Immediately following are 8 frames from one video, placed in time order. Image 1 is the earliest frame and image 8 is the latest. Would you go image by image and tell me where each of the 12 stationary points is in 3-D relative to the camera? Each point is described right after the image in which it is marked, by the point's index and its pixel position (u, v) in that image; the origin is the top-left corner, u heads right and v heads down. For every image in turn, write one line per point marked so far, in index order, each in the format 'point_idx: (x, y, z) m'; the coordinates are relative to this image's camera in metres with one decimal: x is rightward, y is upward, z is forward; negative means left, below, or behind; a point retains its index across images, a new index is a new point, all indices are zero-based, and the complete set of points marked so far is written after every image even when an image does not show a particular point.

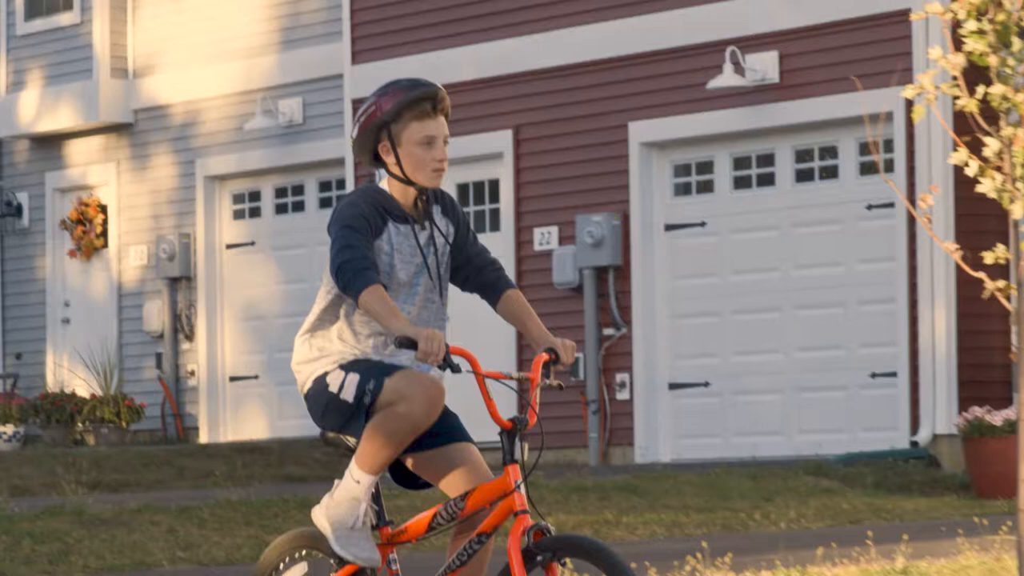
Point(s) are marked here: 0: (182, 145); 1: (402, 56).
0: (-2.3, +1.0, +18.5) m
1: (-0.7, +1.5, +16.5) m
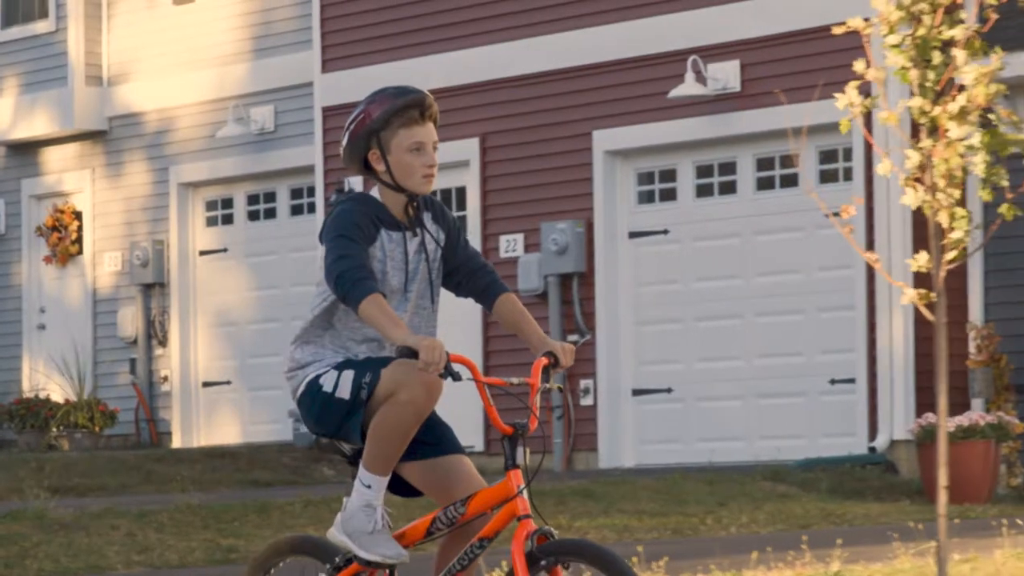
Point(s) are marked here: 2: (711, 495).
0: (-2.5, +1.0, +19.3) m
1: (-0.9, +1.4, +17.4) m
2: (+1.0, -1.0, +13.2) m
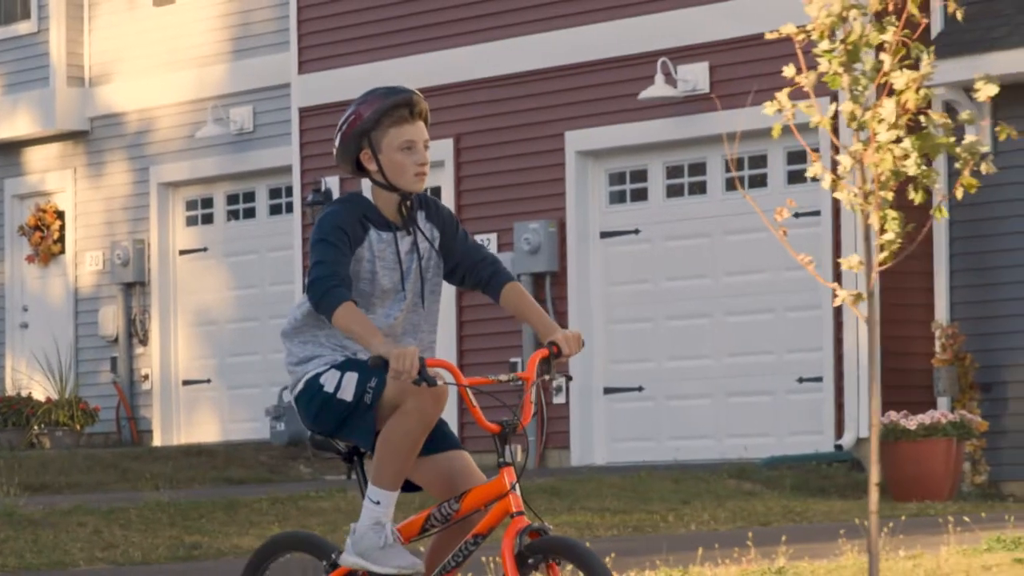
0: (-2.7, +1.0, +19.4) m
1: (-1.1, +1.4, +17.5) m
2: (+0.8, -1.0, +13.4) m
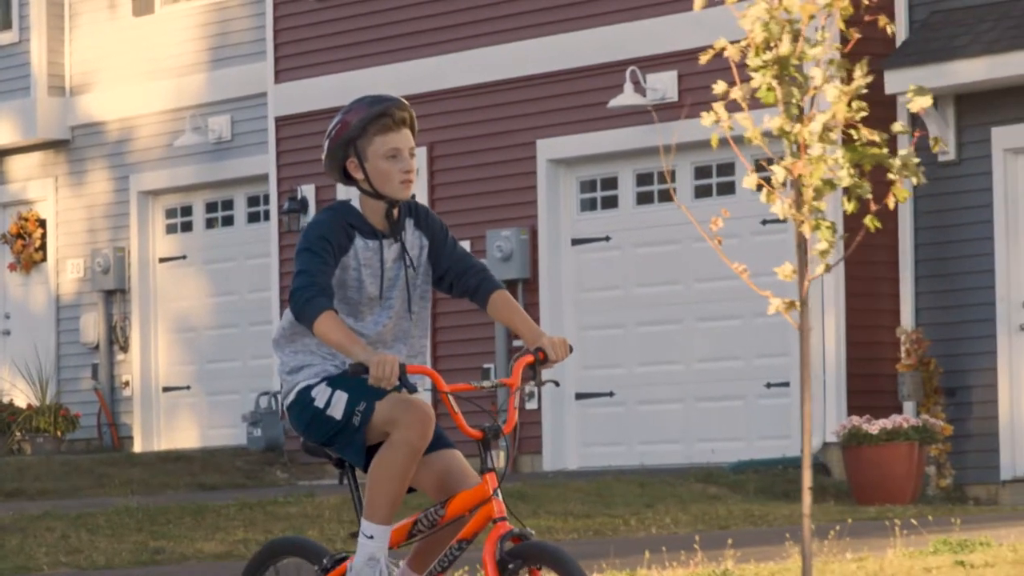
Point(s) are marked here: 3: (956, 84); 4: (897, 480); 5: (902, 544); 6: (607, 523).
0: (-2.9, +0.9, +19.6) m
1: (-1.3, +1.4, +17.7) m
2: (+0.6, -1.0, +13.5) m
3: (+2.4, +1.1, +14.3) m
4: (+1.9, -1.0, +13.7) m
5: (+1.4, -0.9, +9.8) m
6: (+0.4, -1.1, +12.5) m
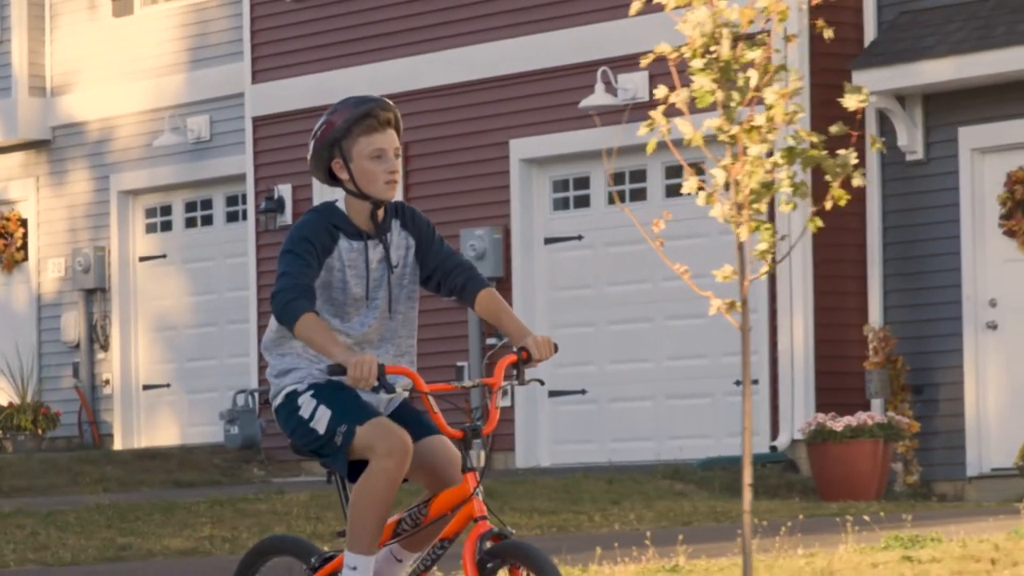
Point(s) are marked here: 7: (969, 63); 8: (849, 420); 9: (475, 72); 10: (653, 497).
0: (-3.0, +0.9, +19.7) m
1: (-1.4, +1.4, +17.8) m
2: (+0.5, -1.0, +13.7) m
3: (+2.2, +1.1, +14.5) m
4: (+1.8, -1.0, +13.8) m
5: (+1.3, -0.9, +10.0) m
6: (+0.3, -1.1, +12.6) m
7: (+2.4, +1.2, +14.1) m
8: (+1.7, -0.7, +13.9) m
9: (-0.2, +1.3, +16.5) m
10: (+0.7, -1.1, +13.7) m
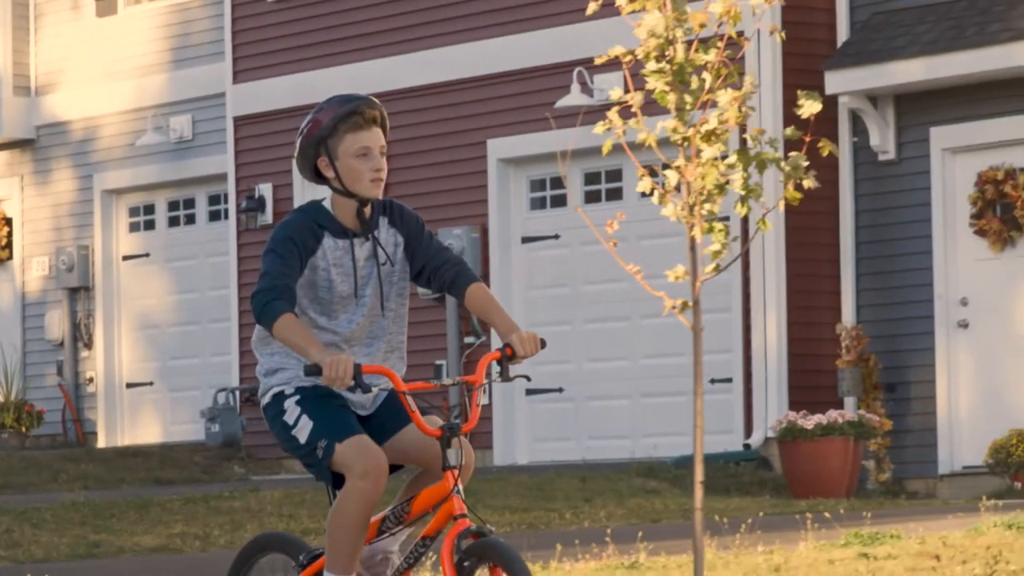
0: (-3.2, +0.9, +19.8) m
1: (-1.6, +1.4, +17.9) m
2: (+0.3, -1.0, +13.8) m
3: (+2.1, +1.1, +14.6) m
4: (+1.6, -1.0, +13.9) m
5: (+1.1, -0.9, +10.1) m
6: (+0.1, -1.1, +12.8) m
7: (+2.3, +1.2, +14.3) m
8: (+1.6, -0.7, +14.0) m
9: (-0.4, +1.3, +16.6) m
10: (+0.6, -1.1, +13.8) m
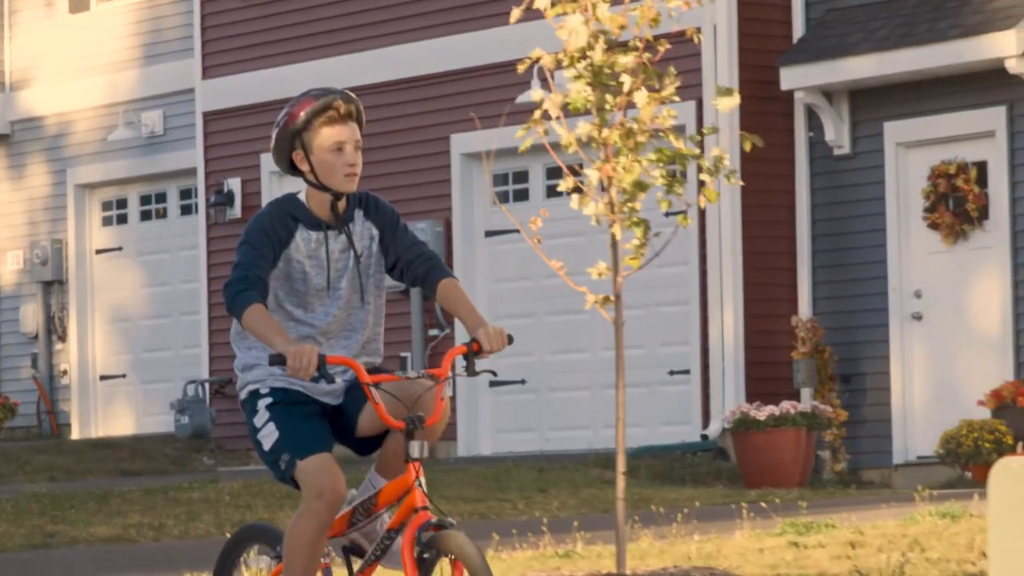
0: (-3.4, +1.0, +20.0) m
1: (-1.8, +1.5, +18.1) m
2: (+0.1, -1.0, +14.0) m
3: (+1.8, +1.1, +14.8) m
4: (+1.4, -0.9, +14.1) m
5: (+0.9, -0.9, +10.3) m
6: (-0.1, -1.1, +13.0) m
7: (+2.0, +1.2, +14.5) m
8: (+1.4, -0.6, +14.2) m
9: (-0.6, +1.4, +16.8) m
10: (+0.4, -1.0, +14.0) m
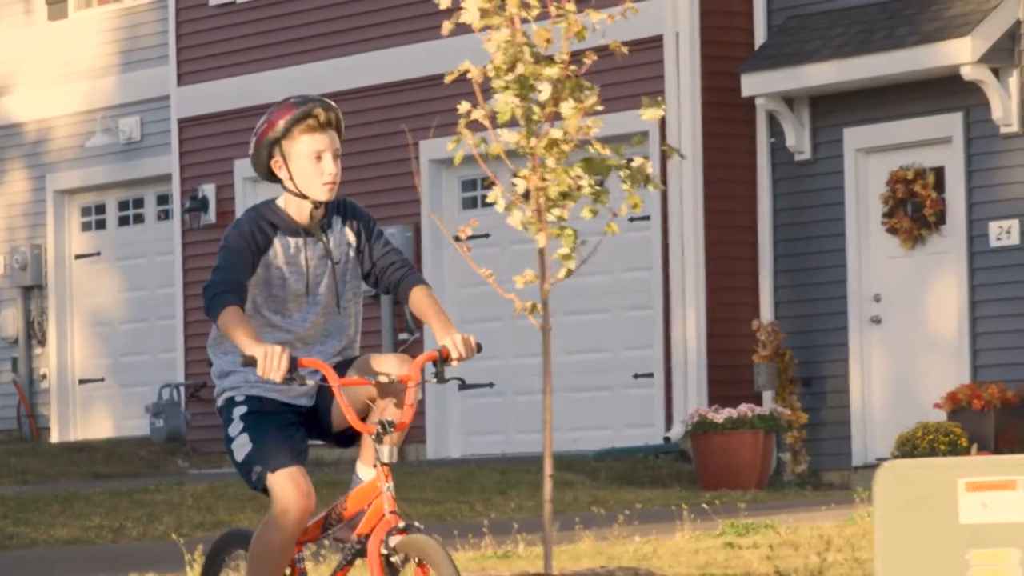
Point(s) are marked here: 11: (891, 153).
0: (-3.6, +1.0, +20.3) m
1: (-2.0, +1.4, +18.3) m
2: (-0.1, -1.0, +14.2) m
3: (+1.6, +1.1, +15.0) m
4: (+1.2, -0.9, +14.3) m
5: (+0.7, -0.9, +10.5) m
6: (-0.3, -1.1, +13.2) m
7: (+1.8, +1.2, +14.6) m
8: (+1.2, -0.7, +14.4) m
9: (-0.8, +1.3, +17.0) m
10: (+0.2, -1.0, +14.2) m
11: (+2.1, +0.8, +15.1) m
